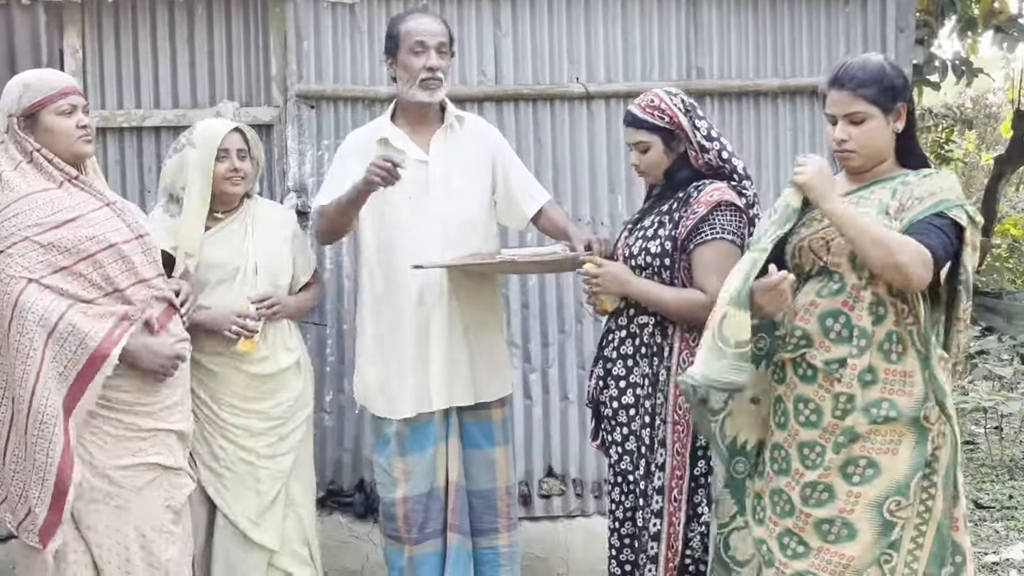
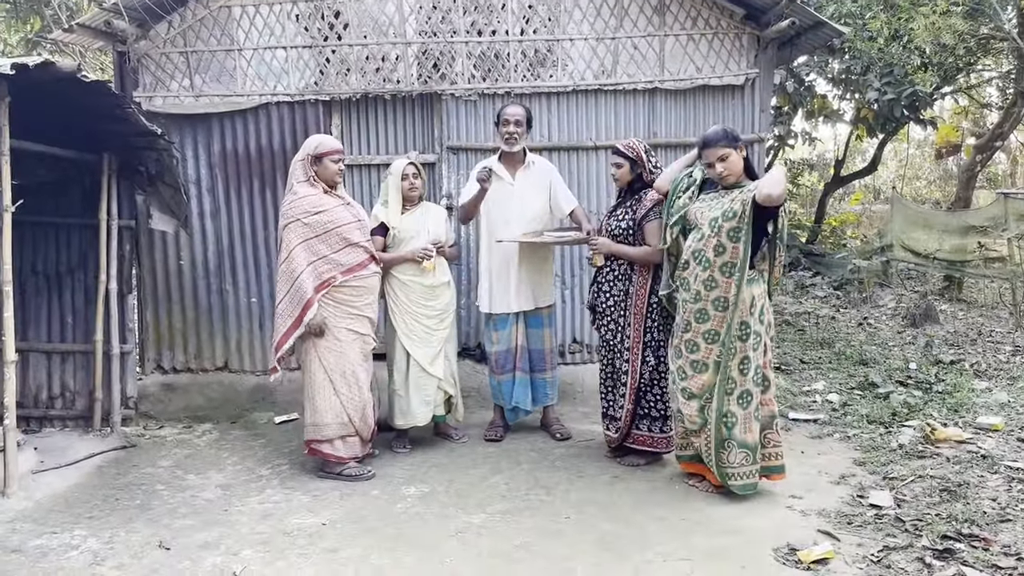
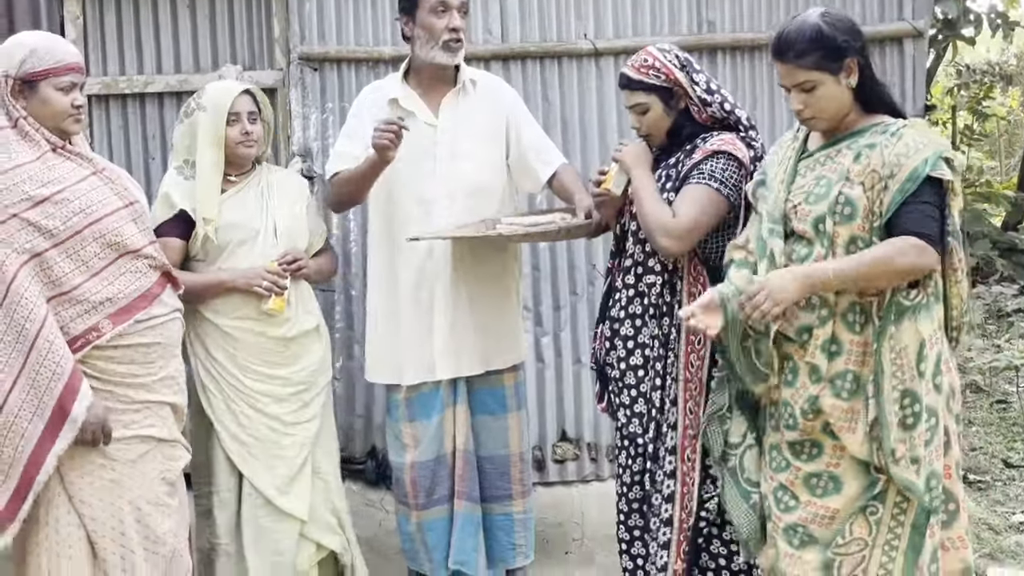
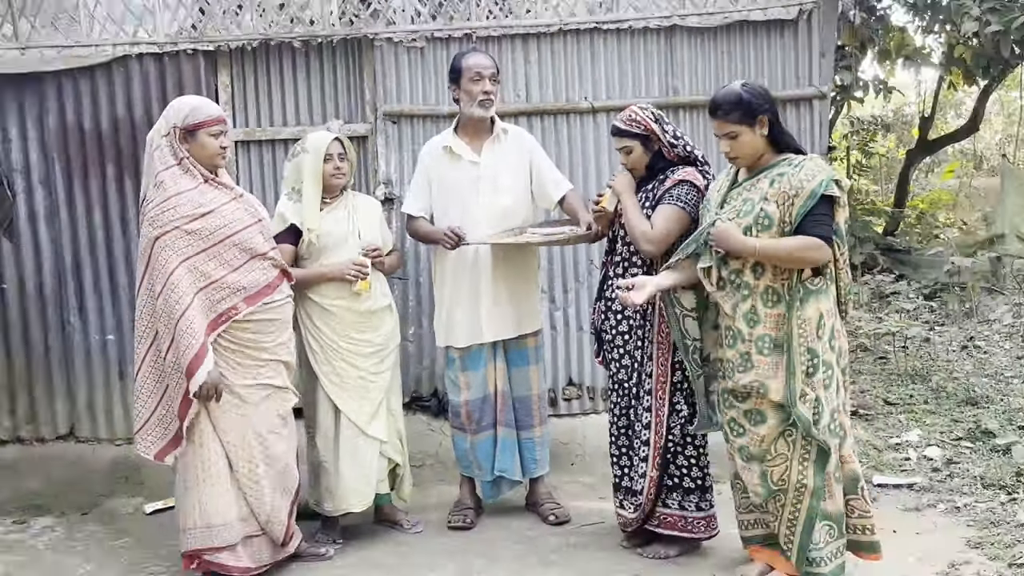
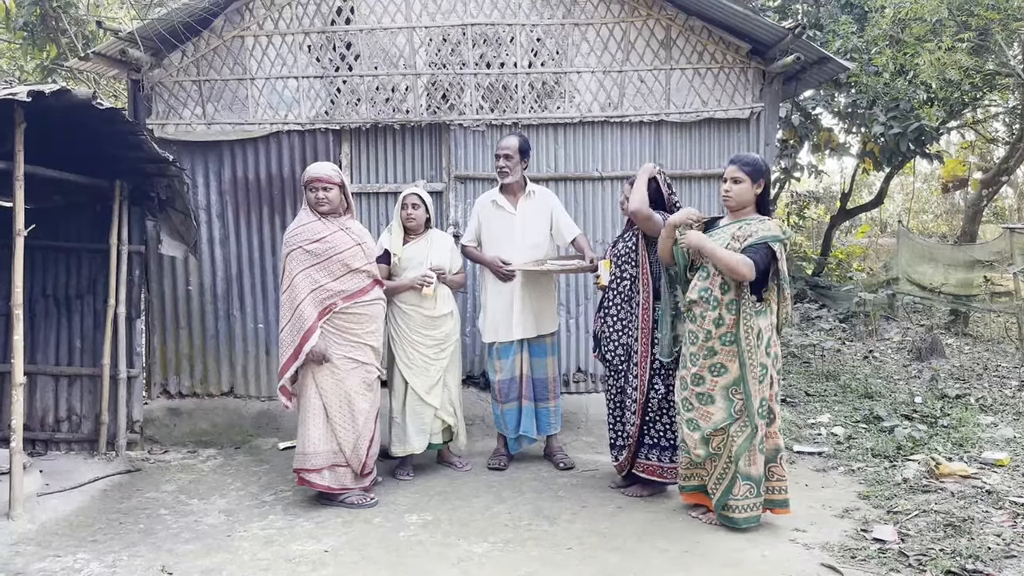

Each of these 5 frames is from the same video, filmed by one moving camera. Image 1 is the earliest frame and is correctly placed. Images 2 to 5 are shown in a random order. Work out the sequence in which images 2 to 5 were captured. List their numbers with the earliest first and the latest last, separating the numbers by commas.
3, 4, 2, 5
